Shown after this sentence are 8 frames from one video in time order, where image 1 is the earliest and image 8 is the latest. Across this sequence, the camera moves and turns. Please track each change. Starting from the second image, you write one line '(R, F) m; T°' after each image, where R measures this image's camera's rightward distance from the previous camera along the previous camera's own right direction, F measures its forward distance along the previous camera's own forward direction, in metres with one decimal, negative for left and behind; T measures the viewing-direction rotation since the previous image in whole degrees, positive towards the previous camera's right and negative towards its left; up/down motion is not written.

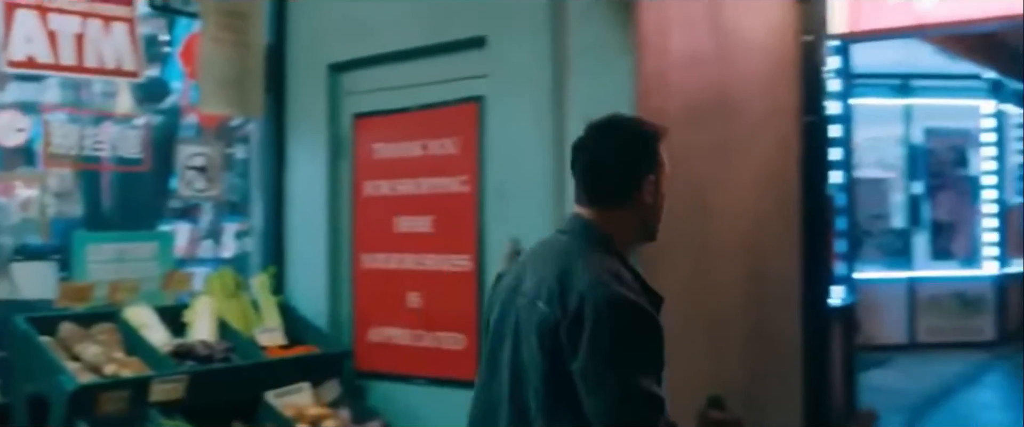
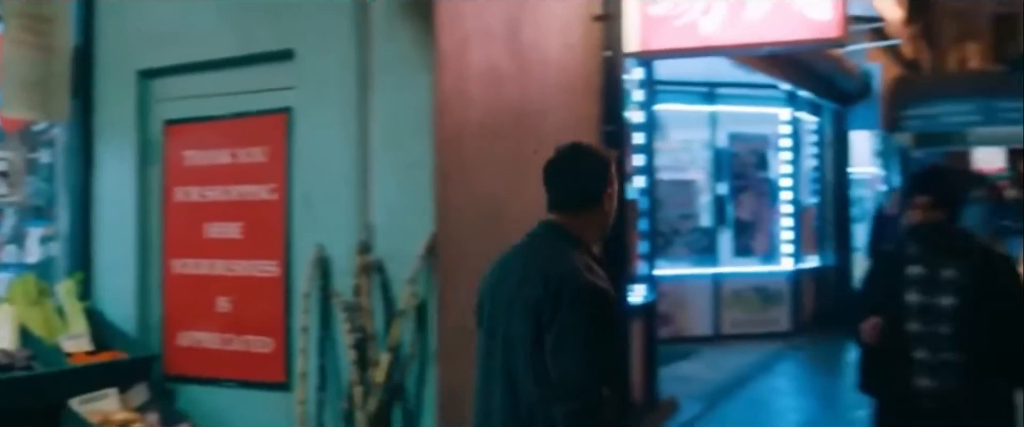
(-0.1, -0.1) m; +11°
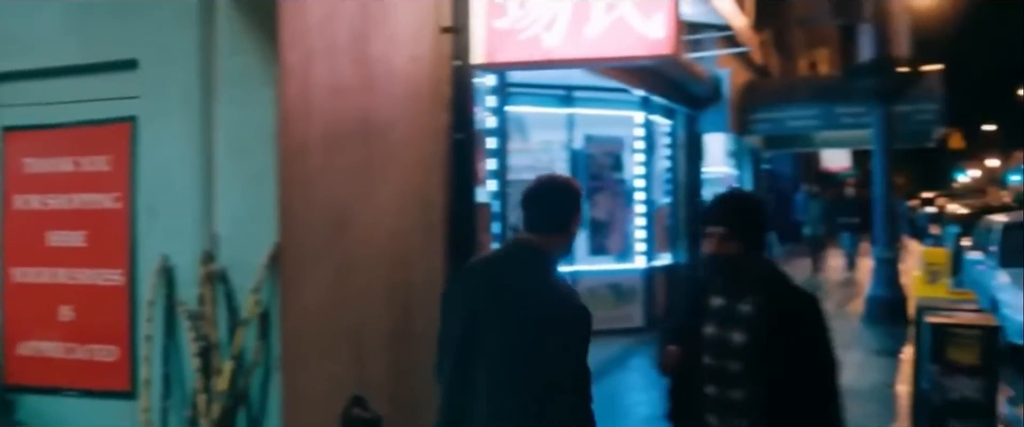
(+0.1, -0.2) m; +7°
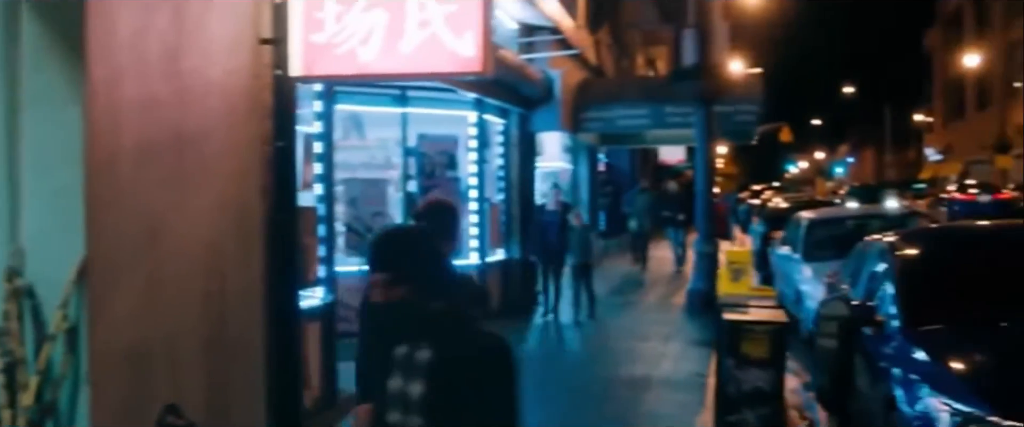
(+0.1, -0.2) m; +8°
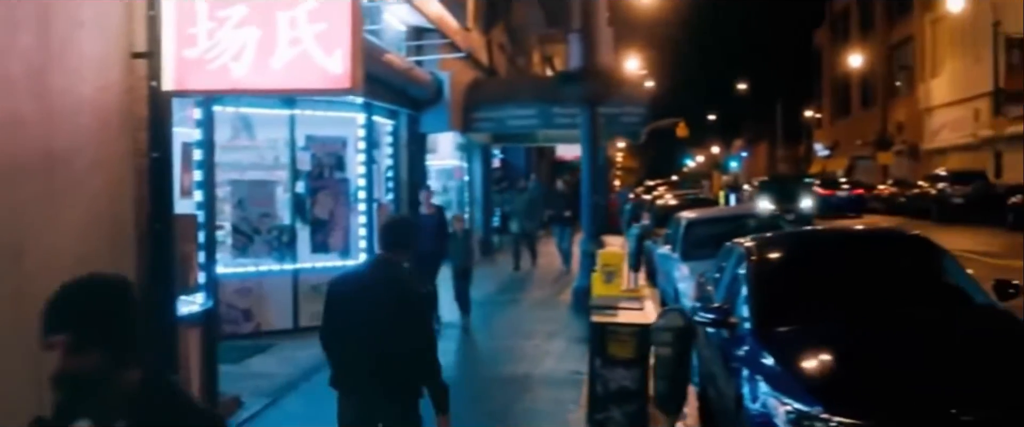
(+0.2, -0.2) m; +5°
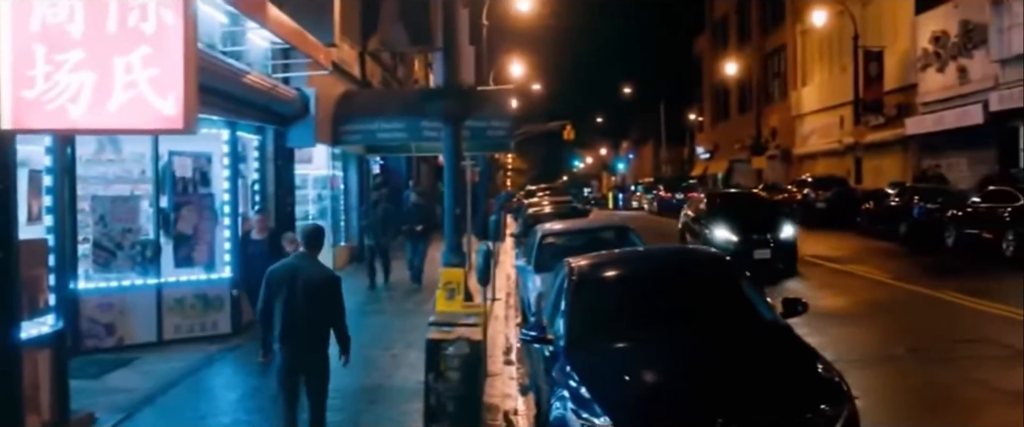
(+0.4, -0.6) m; +6°
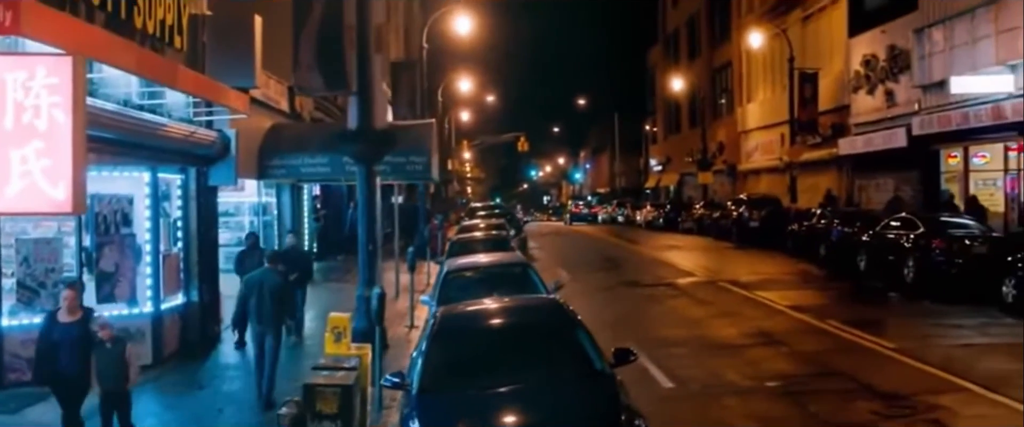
(+0.7, -1.0) m; +2°
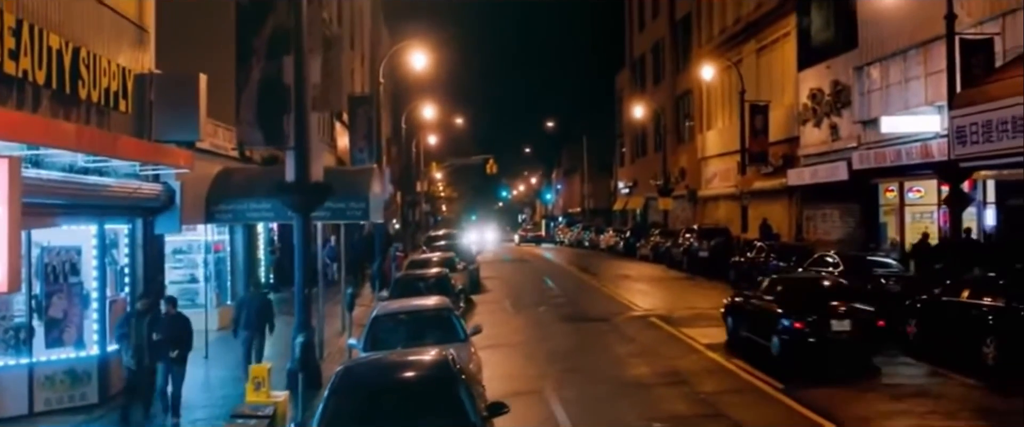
(+0.8, -1.3) m; +2°
